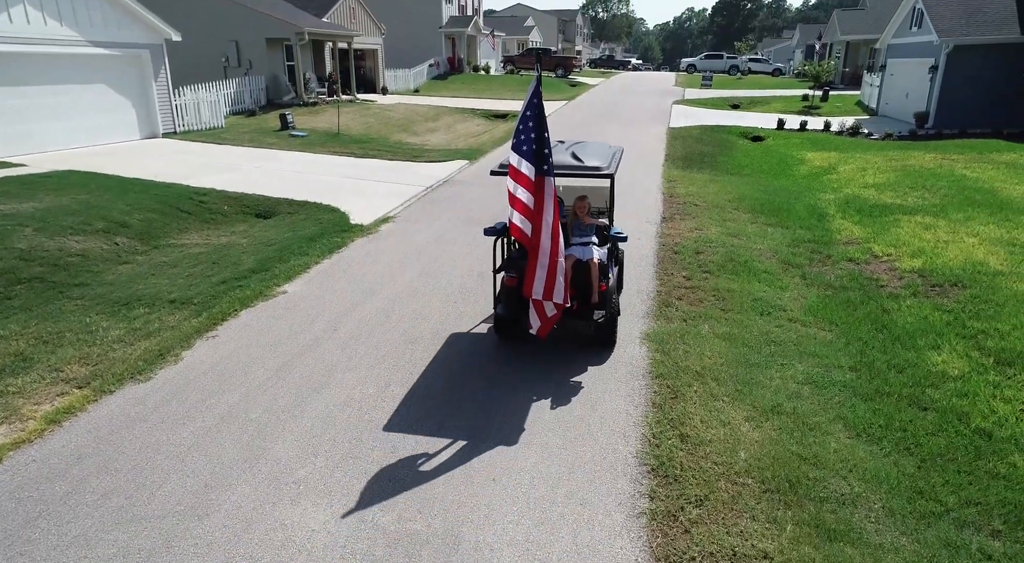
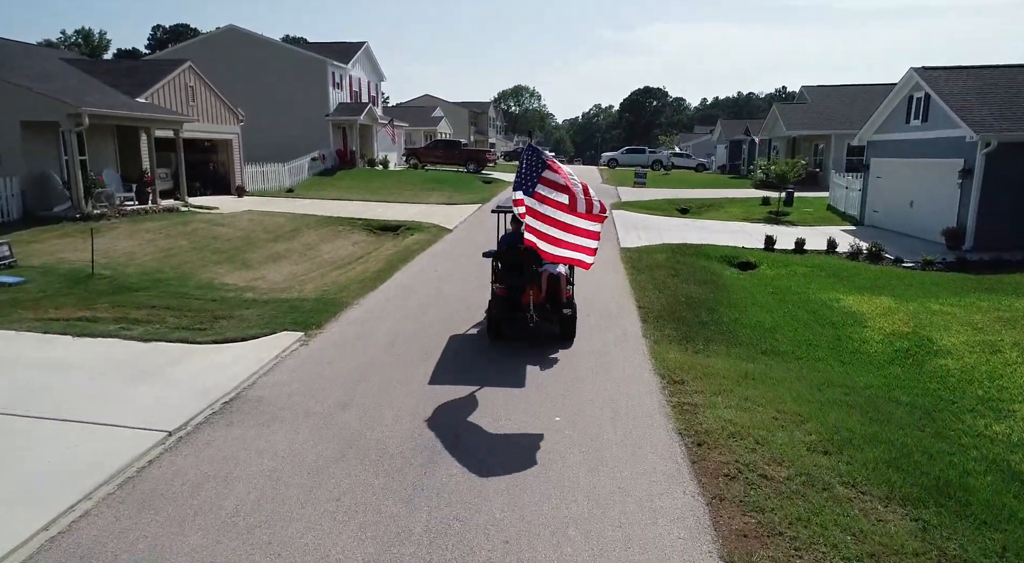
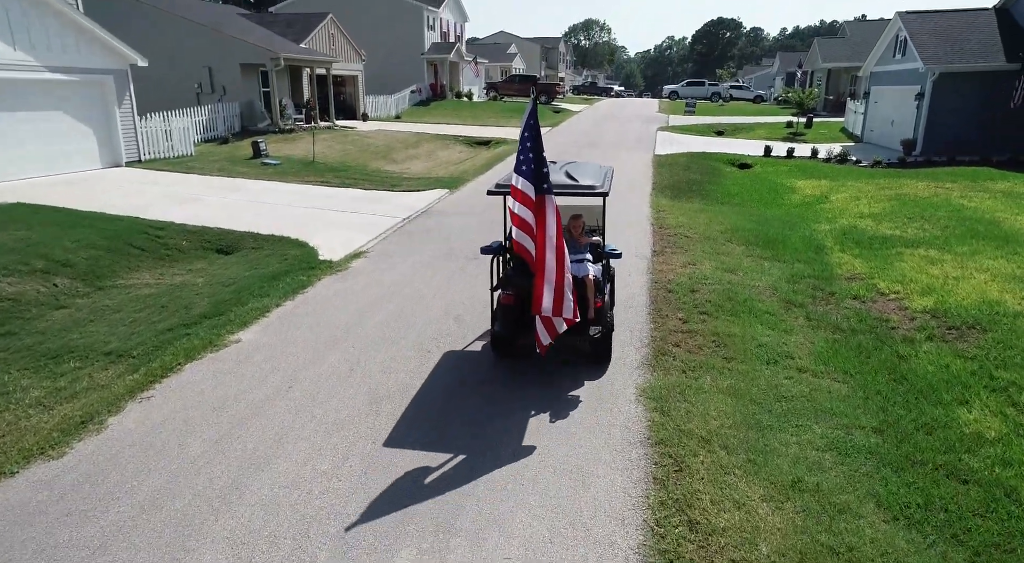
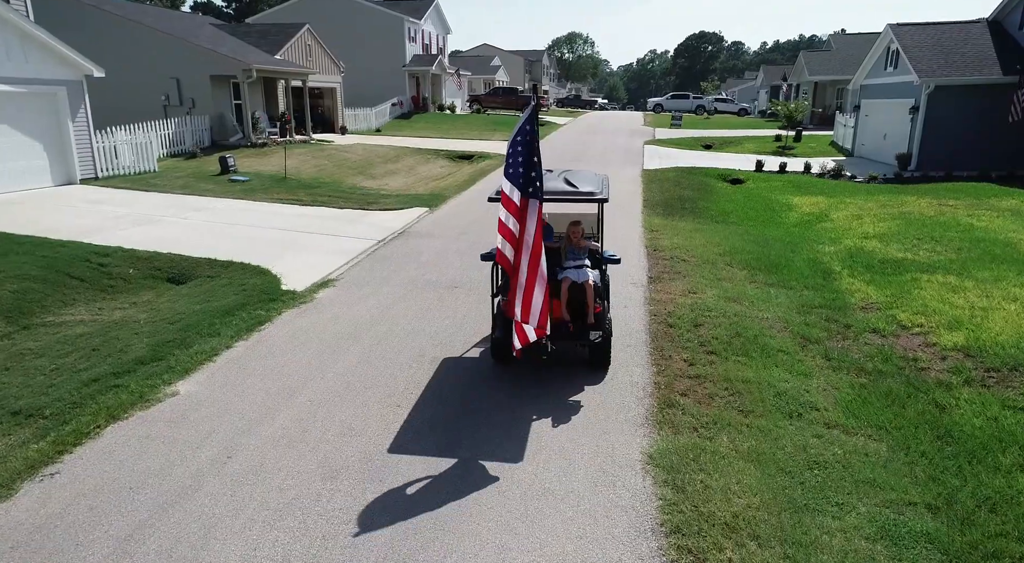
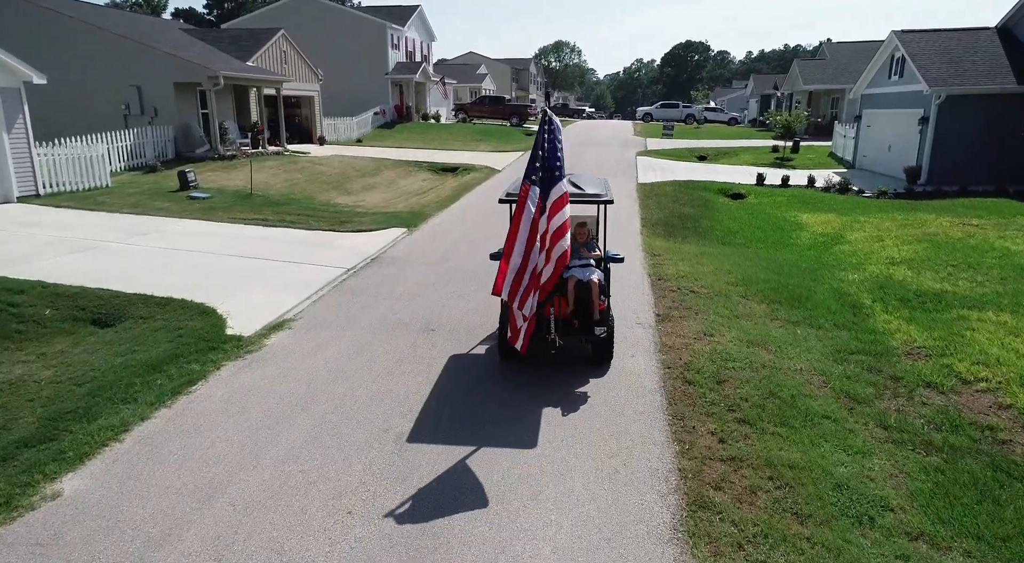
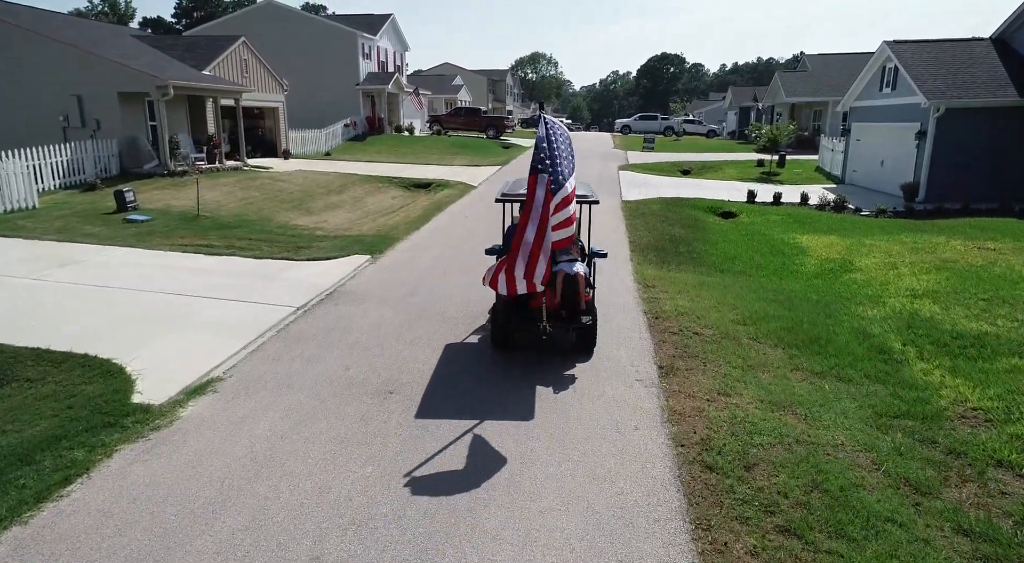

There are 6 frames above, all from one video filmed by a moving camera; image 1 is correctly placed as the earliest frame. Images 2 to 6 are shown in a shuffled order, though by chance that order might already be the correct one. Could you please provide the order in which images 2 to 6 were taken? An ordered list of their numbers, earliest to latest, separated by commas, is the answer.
3, 4, 5, 6, 2
